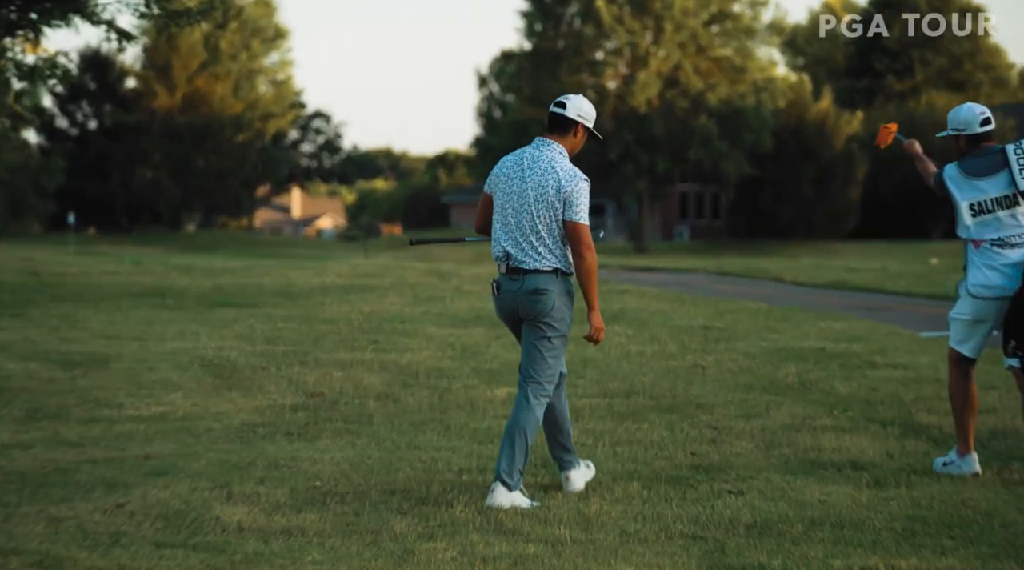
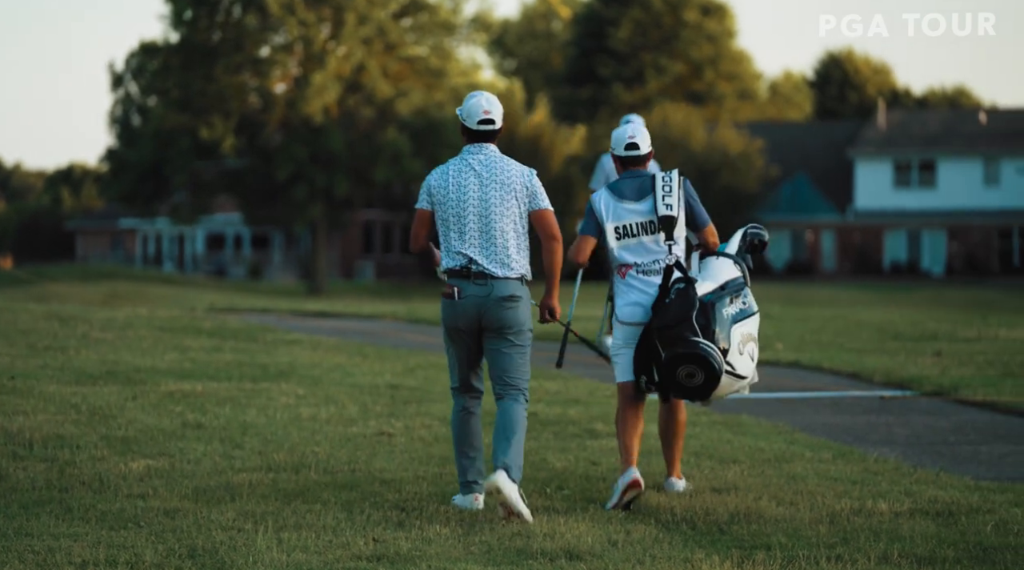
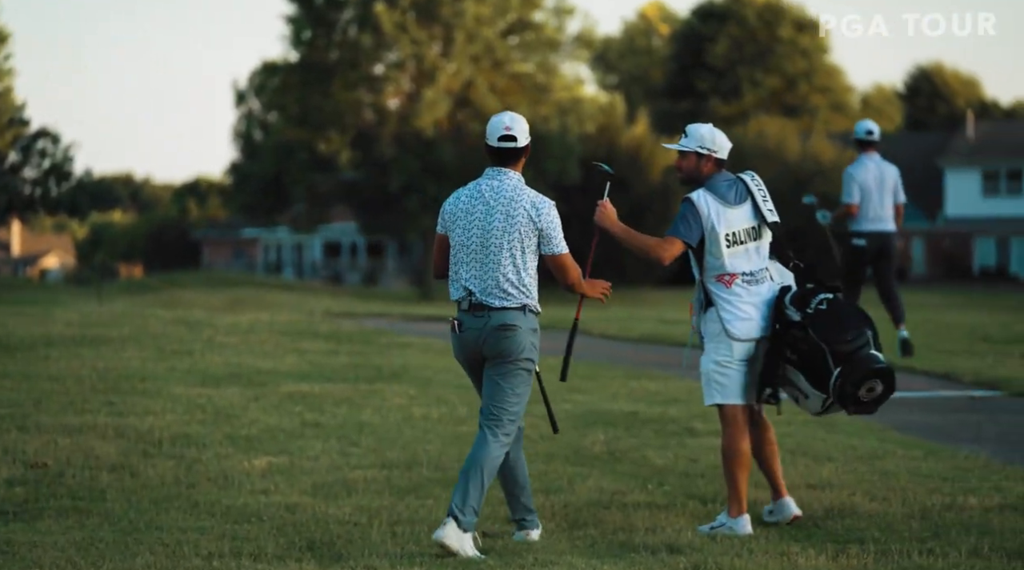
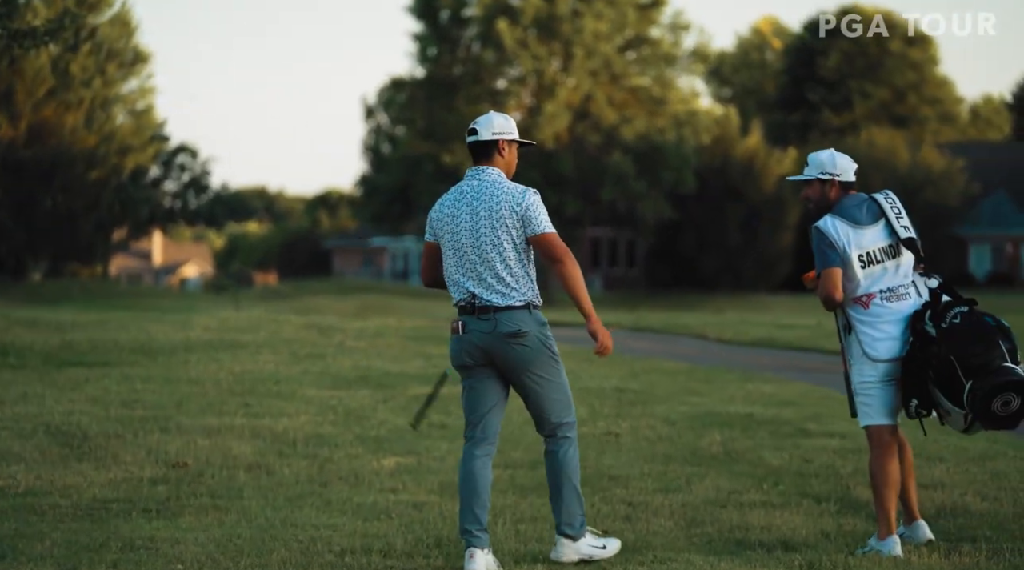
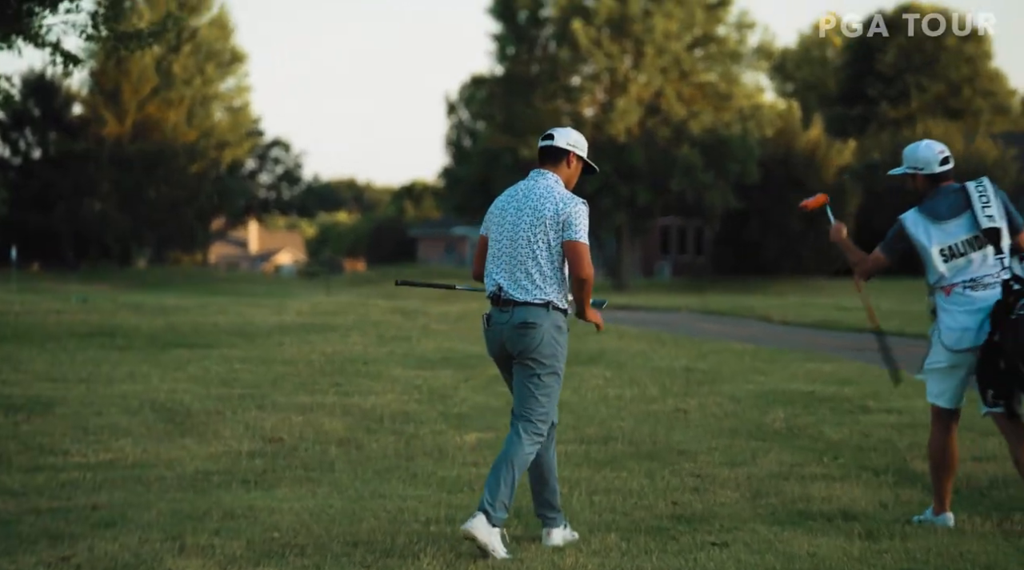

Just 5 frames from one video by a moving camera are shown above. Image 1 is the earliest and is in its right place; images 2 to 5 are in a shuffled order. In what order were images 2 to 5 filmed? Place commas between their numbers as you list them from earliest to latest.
5, 4, 3, 2
